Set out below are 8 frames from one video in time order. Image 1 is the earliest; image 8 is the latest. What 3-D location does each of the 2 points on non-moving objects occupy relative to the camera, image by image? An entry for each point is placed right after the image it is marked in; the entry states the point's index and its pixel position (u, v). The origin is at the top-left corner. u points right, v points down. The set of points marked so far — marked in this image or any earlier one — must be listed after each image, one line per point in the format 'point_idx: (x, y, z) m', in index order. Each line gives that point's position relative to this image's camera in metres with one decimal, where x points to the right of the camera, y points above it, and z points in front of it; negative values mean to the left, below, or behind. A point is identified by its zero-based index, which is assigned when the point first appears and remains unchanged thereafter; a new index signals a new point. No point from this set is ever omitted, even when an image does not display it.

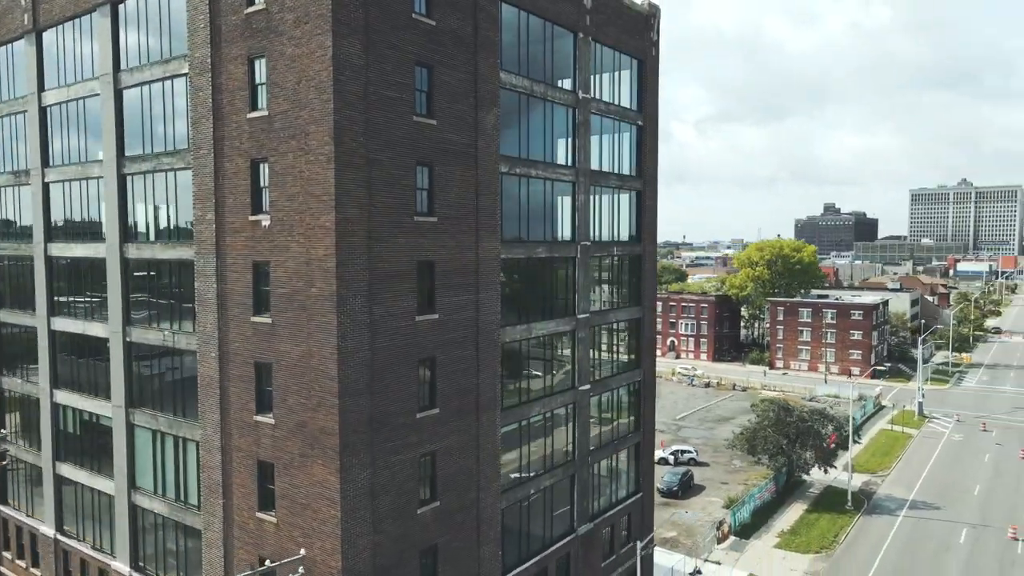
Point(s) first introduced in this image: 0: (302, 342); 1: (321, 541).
0: (-5.2, -1.4, +18.8) m
1: (-4.7, -6.4, +18.6) m
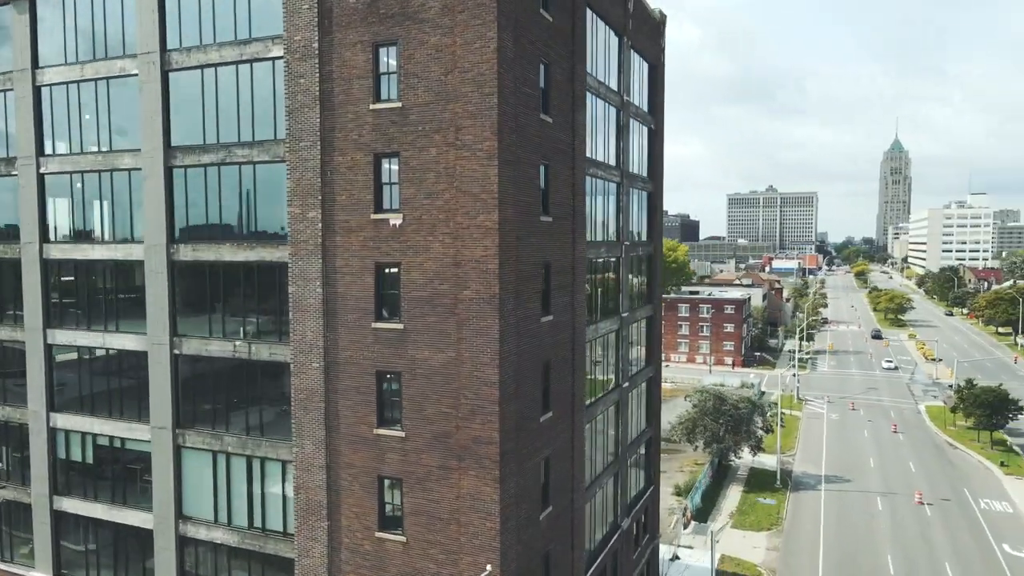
0: (-1.5, -1.4, +17.8) m
1: (-0.9, -6.4, +17.8) m
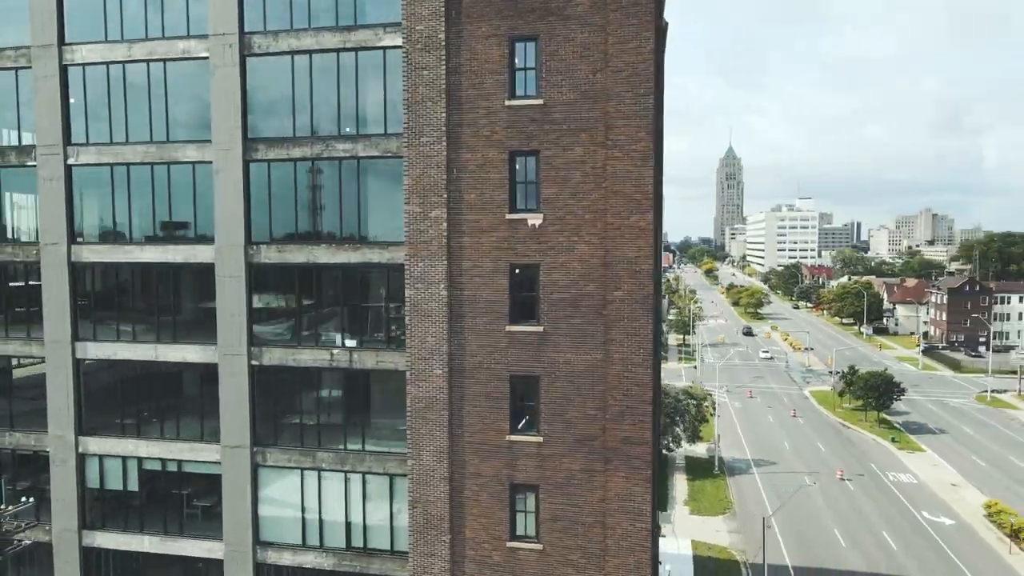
0: (+1.9, -1.5, +17.6) m
1: (+2.6, -6.4, +17.7) m
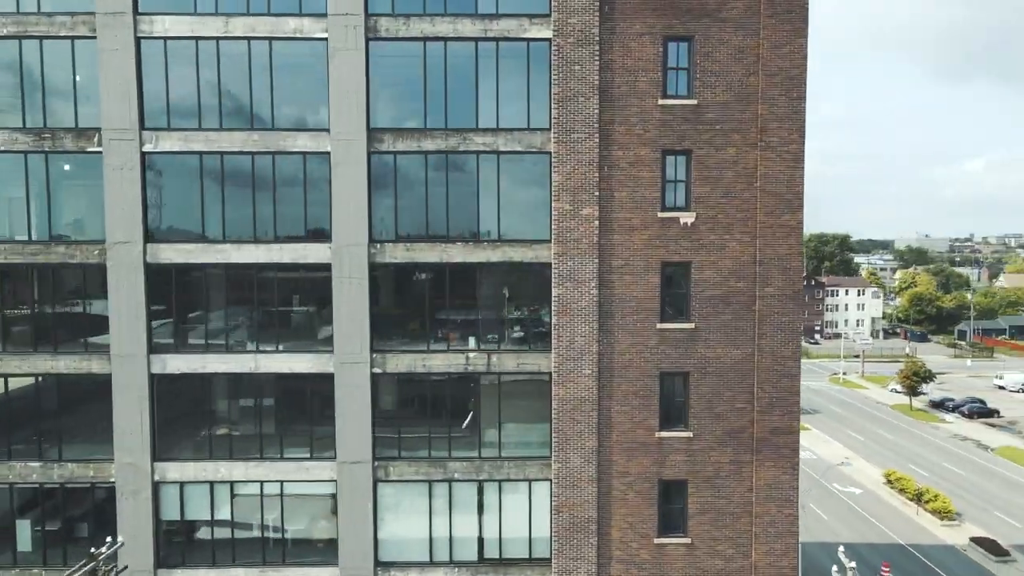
0: (+5.6, -1.4, +18.2) m
1: (+6.3, -6.4, +18.4) m
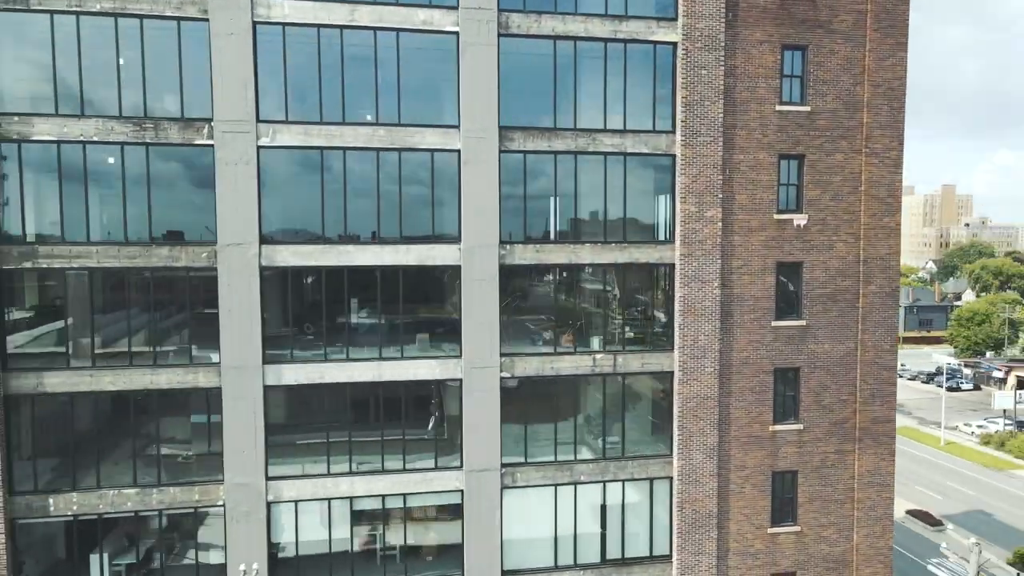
0: (+8.6, -1.3, +19.2) m
1: (+9.3, -6.3, +19.6) m
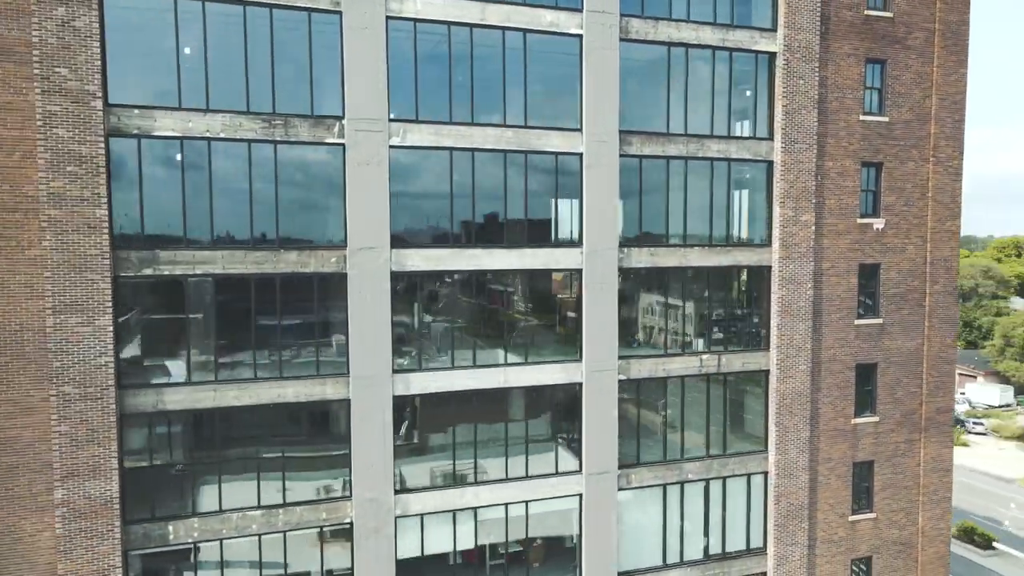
0: (+11.1, -1.3, +20.5) m
1: (+11.8, -6.3, +21.0) m
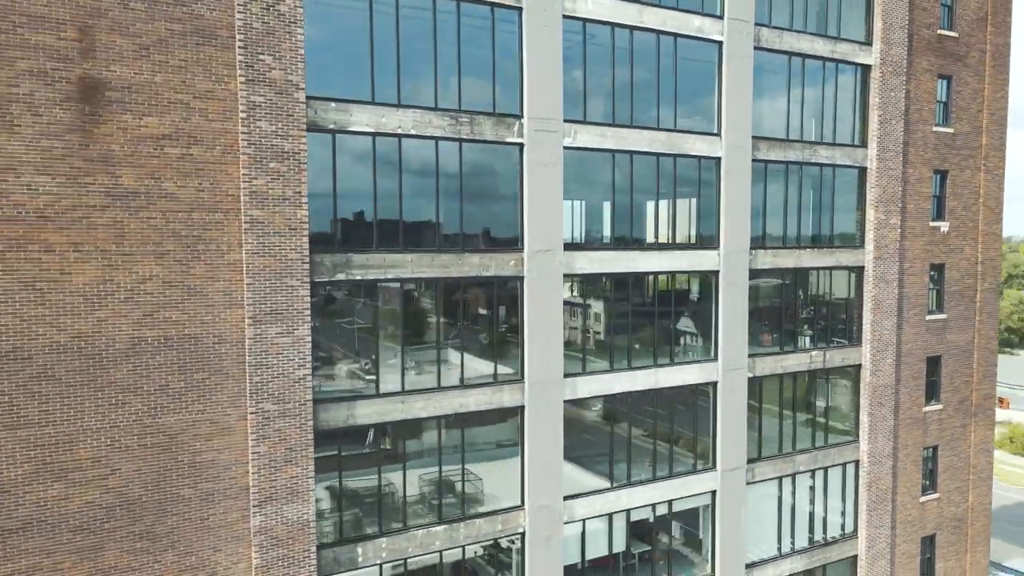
0: (+13.8, -1.2, +22.4) m
1: (+14.4, -6.2, +23.1) m
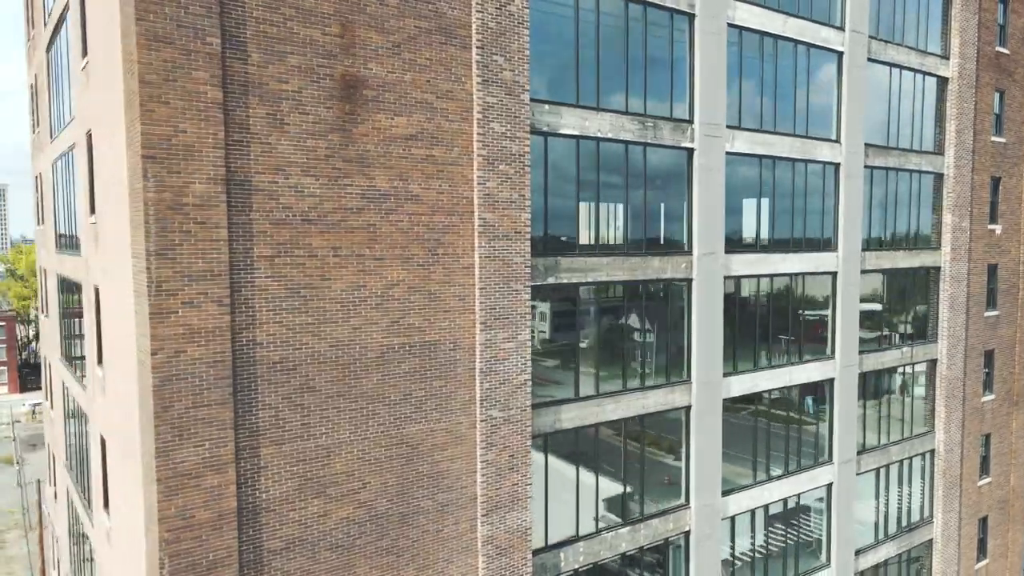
0: (+16.4, -1.2, +24.2) m
1: (+17.0, -6.1, +24.9) m
